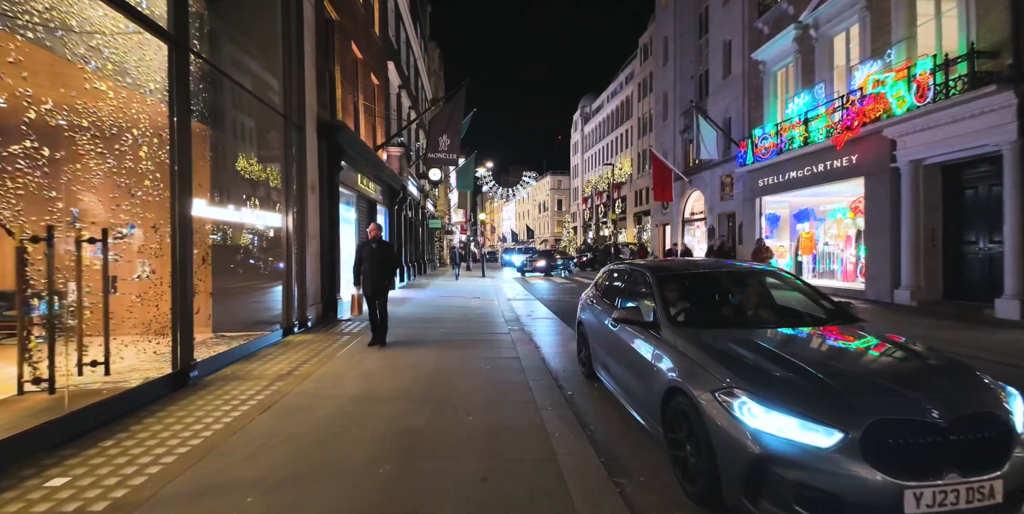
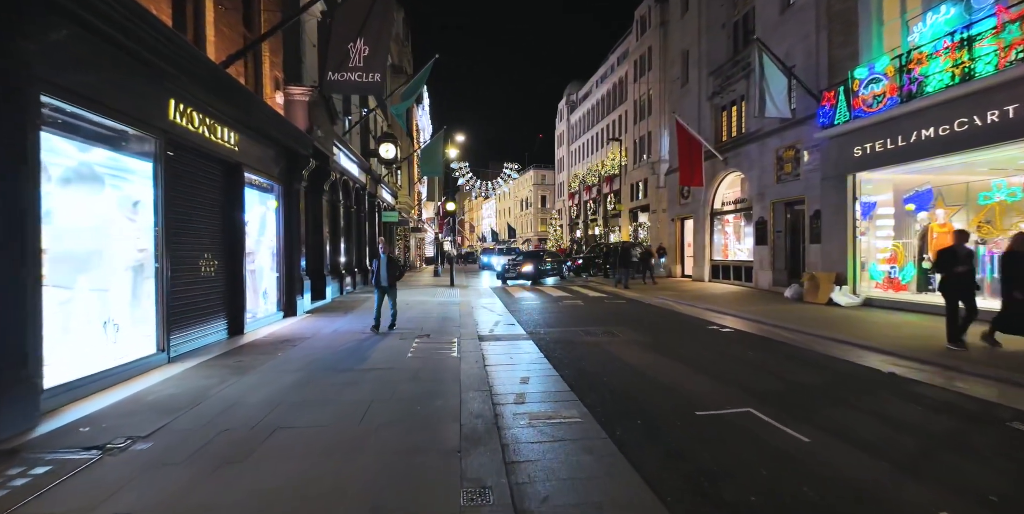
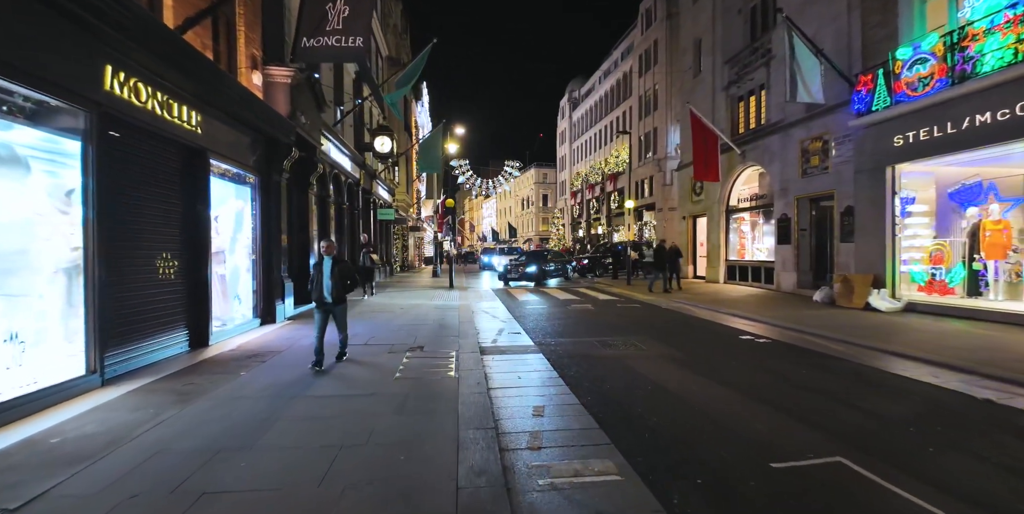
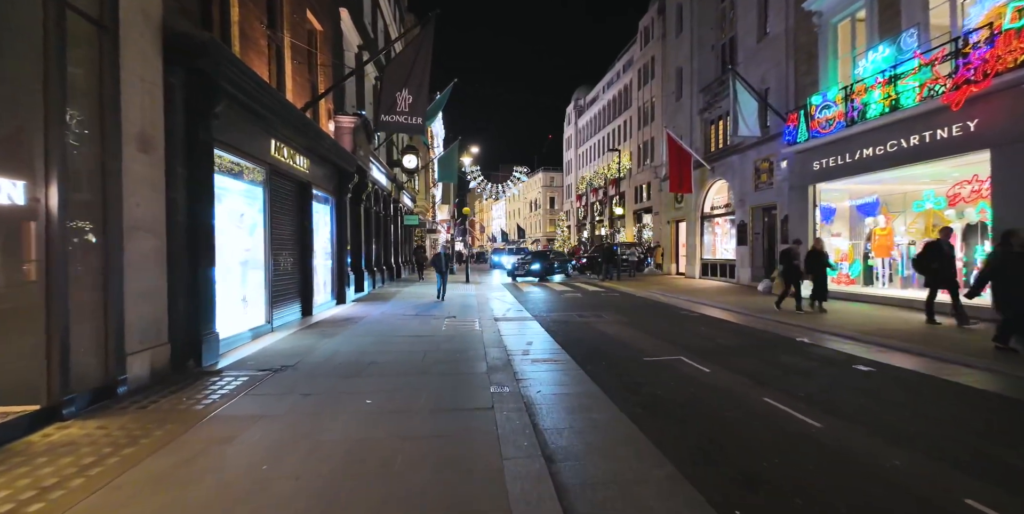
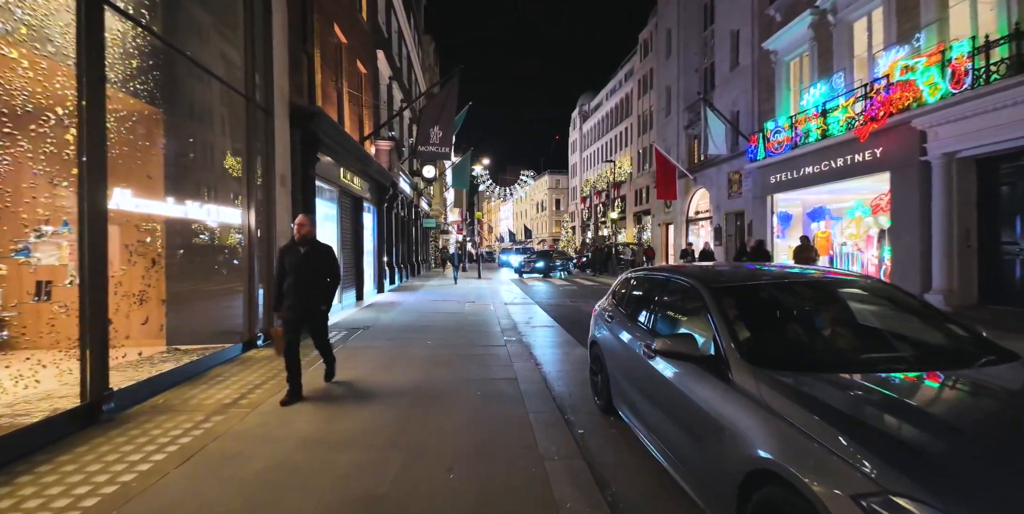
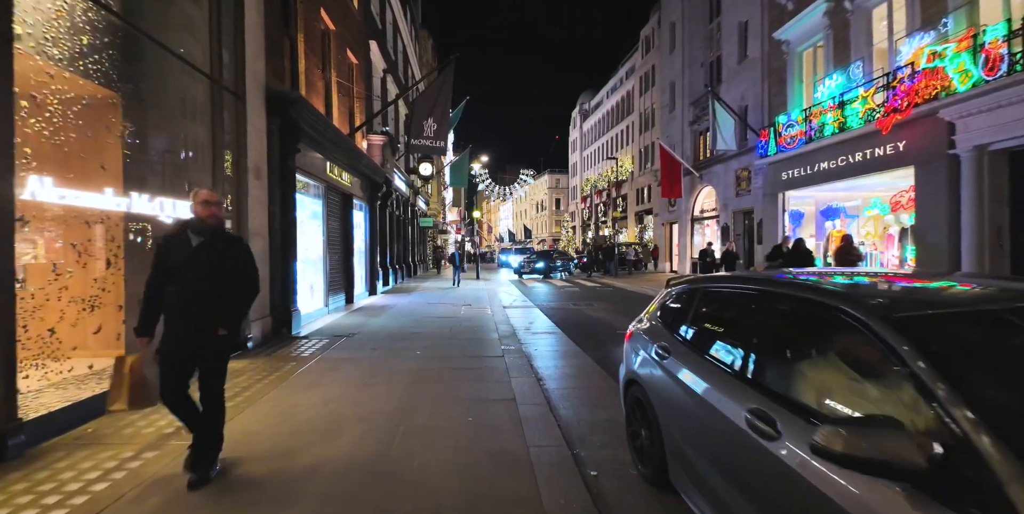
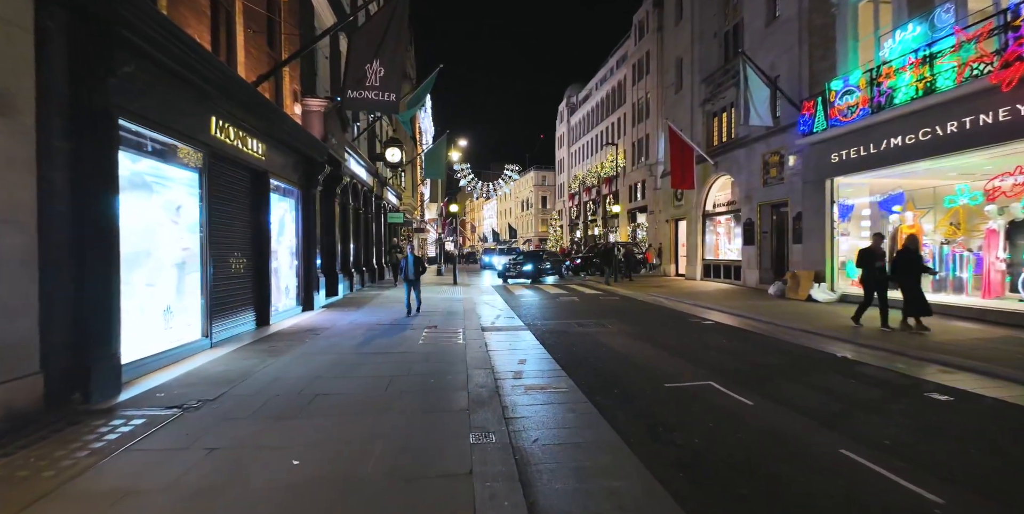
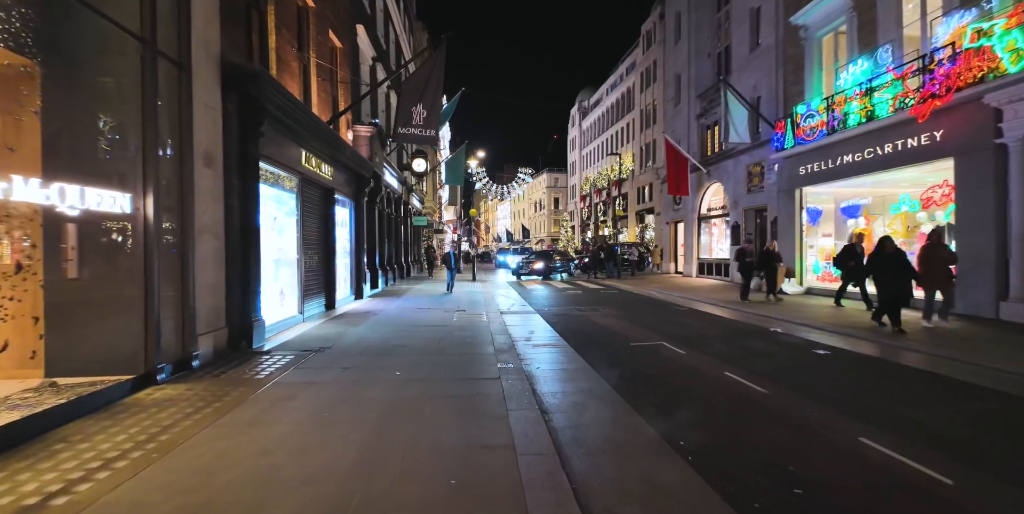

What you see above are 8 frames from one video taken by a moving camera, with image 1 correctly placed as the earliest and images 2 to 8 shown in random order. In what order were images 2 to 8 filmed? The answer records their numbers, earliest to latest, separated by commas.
5, 6, 8, 4, 7, 2, 3
